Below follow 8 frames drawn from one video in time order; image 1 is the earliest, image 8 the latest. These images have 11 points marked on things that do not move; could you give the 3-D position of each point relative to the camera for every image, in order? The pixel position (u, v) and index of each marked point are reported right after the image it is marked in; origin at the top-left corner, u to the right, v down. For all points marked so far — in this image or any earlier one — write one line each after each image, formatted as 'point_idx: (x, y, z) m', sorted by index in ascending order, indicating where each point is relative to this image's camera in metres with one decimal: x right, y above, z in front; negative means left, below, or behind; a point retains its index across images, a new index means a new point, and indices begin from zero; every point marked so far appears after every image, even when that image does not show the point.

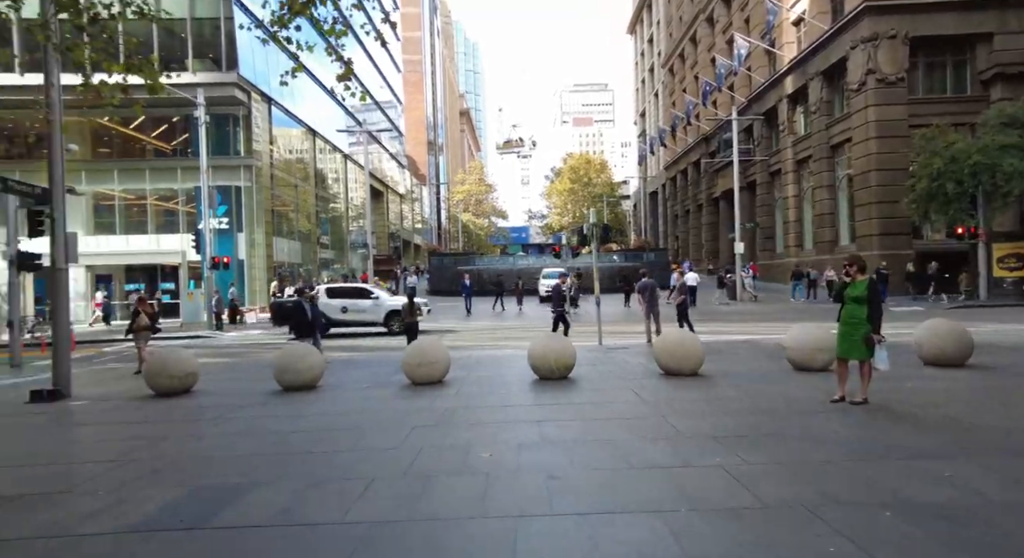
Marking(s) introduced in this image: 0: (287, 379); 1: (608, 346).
0: (-3.1, -1.4, +8.5) m
1: (+2.1, -1.4, +12.4) m
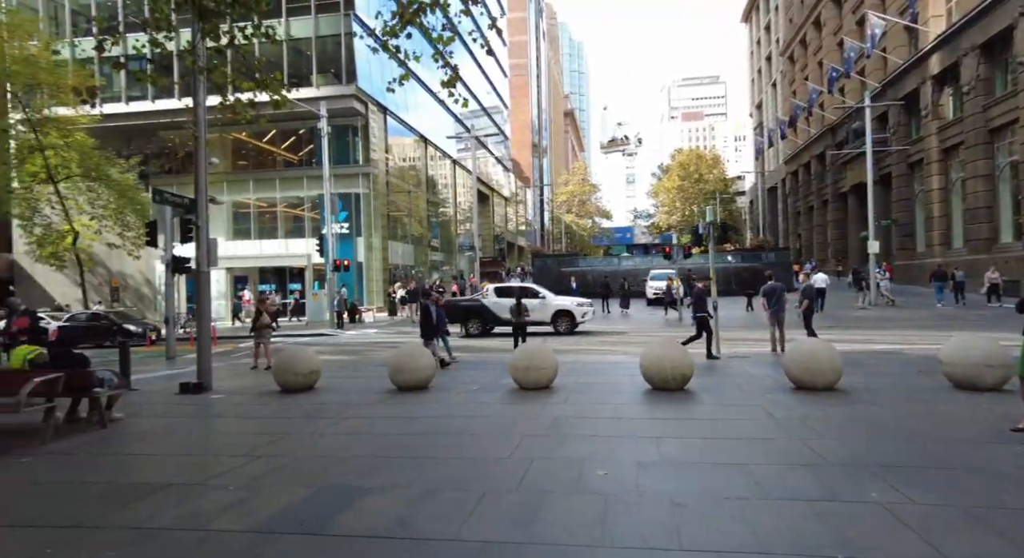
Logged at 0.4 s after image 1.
0: (-1.6, -1.4, +8.8) m
1: (+4.1, -1.4, +11.8) m
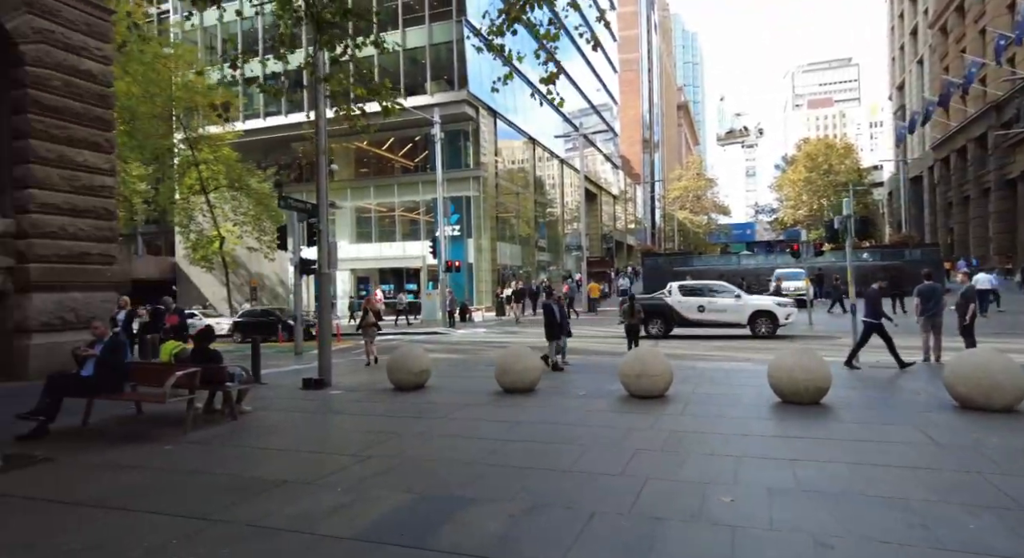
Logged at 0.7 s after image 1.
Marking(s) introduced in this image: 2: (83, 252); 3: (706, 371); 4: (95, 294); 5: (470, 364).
0: (-0.1, -1.5, +8.7) m
1: (+6.1, -1.4, +10.7) m
2: (-8.5, +0.5, +12.4) m
3: (+2.9, -1.4, +9.4) m
4: (-8.4, -0.3, +12.6) m
5: (-0.9, -1.8, +13.1) m
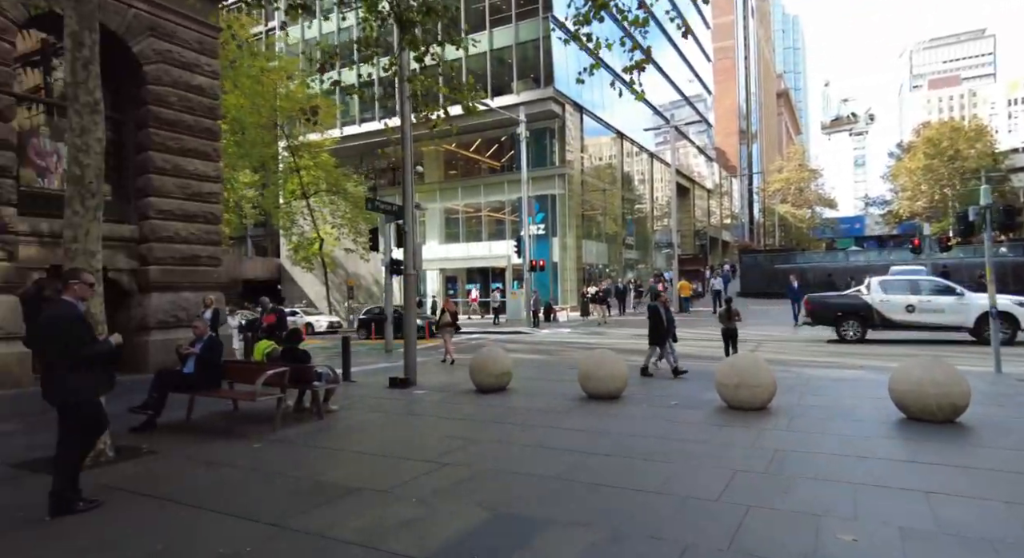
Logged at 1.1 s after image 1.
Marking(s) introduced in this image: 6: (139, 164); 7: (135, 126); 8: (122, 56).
0: (+1.1, -1.5, +8.4) m
1: (+7.5, -1.4, +9.4) m
2: (-6.7, +0.5, +13.1) m
3: (+4.1, -1.4, +8.6) m
4: (-6.6, -0.3, +13.4) m
5: (+0.9, -1.8, +12.8) m
6: (-7.5, +2.3, +12.6) m
7: (-7.6, +3.1, +12.6) m
8: (-7.8, +4.5, +12.5) m
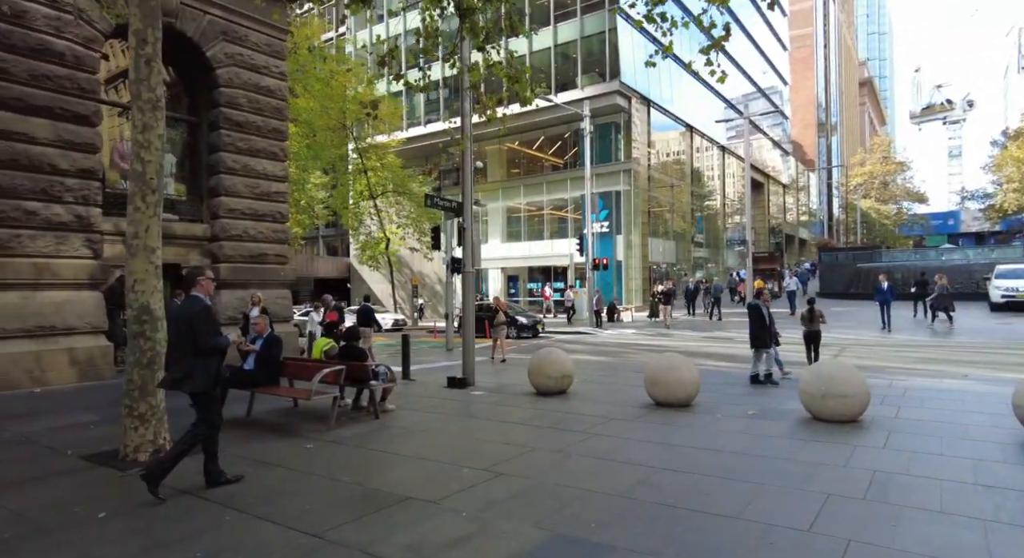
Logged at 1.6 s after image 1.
0: (+1.9, -1.4, +7.9) m
1: (+8.3, -1.4, +8.2) m
2: (-5.4, +0.6, +13.4) m
3: (+4.9, -1.4, +7.8) m
4: (-5.2, -0.3, +13.7) m
5: (+2.1, -1.8, +12.3) m
6: (-6.2, +2.4, +12.9) m
7: (-6.3, +3.1, +13.0) m
8: (-6.6, +4.5, +12.8) m
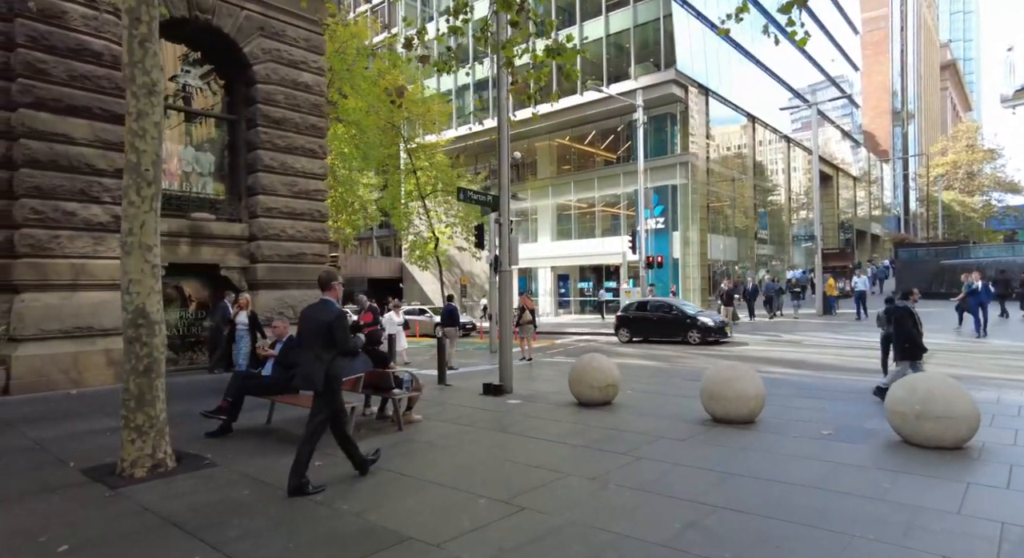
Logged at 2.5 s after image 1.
0: (+2.3, -1.4, +6.9) m
1: (+8.7, -1.4, +6.7) m
2: (-4.4, +0.6, +13.1) m
3: (+5.3, -1.4, +6.6) m
4: (-4.3, -0.3, +13.3) m
5: (+2.9, -1.7, +11.3) m
6: (-5.3, +2.4, +12.7) m
7: (-5.4, +3.1, +12.8) m
8: (-5.7, +4.5, +12.6) m
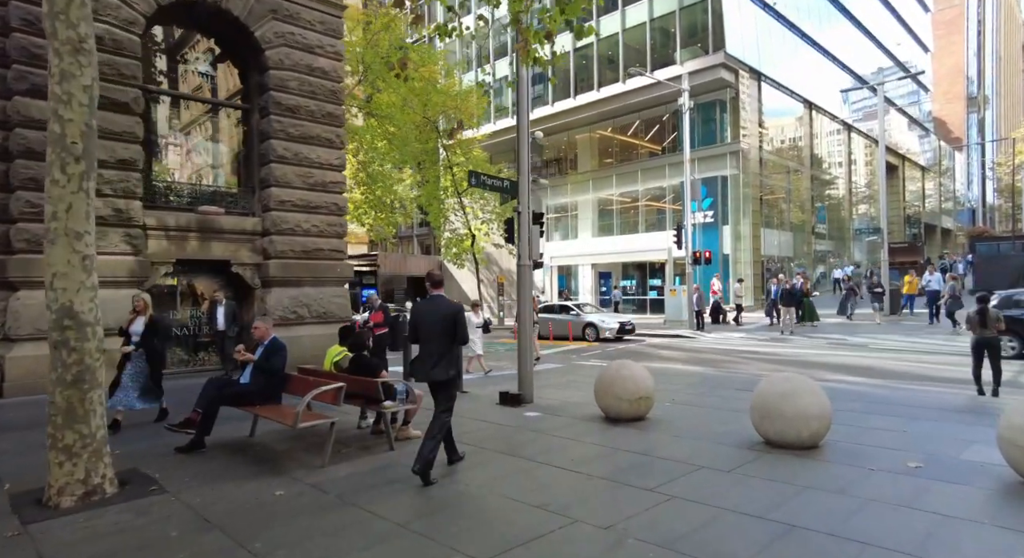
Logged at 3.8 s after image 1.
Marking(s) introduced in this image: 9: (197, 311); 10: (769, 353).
0: (+2.4, -1.4, +5.7) m
1: (+8.8, -1.3, +5.0) m
2: (-3.9, +0.6, +12.4) m
3: (+5.4, -1.3, +5.1) m
4: (-3.7, -0.2, +12.6) m
5: (+3.4, -1.7, +10.0) m
6: (-4.8, +2.4, +12.0) m
7: (-4.9, +3.2, +12.1) m
8: (-5.1, +4.6, +12.0) m
9: (-6.0, -0.6, +11.8) m
10: (+6.2, -1.8, +15.0) m
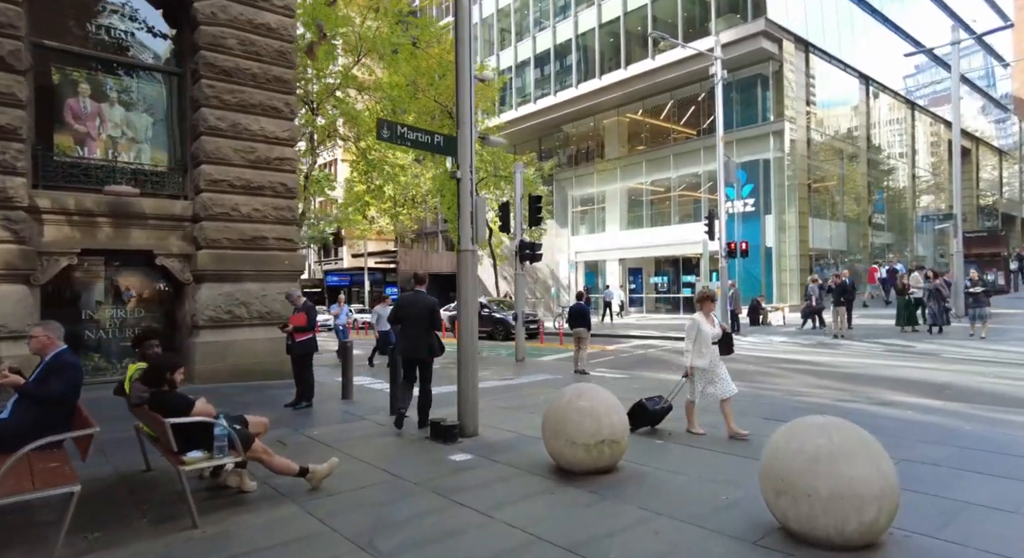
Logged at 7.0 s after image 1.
0: (+1.5, -1.3, +3.3) m
1: (+7.9, -1.2, +2.2) m
2: (-4.2, +0.7, +10.4) m
3: (+4.5, -1.2, +2.5) m
4: (-4.0, -0.1, +10.6) m
5: (+2.8, -1.6, +7.6) m
6: (-5.2, +2.5, +10.1) m
7: (-5.3, +3.3, +10.2) m
8: (-5.5, +4.7, +10.1) m
9: (-6.4, -0.5, +10.1) m
10: (+6.0, -1.7, +12.3) m
